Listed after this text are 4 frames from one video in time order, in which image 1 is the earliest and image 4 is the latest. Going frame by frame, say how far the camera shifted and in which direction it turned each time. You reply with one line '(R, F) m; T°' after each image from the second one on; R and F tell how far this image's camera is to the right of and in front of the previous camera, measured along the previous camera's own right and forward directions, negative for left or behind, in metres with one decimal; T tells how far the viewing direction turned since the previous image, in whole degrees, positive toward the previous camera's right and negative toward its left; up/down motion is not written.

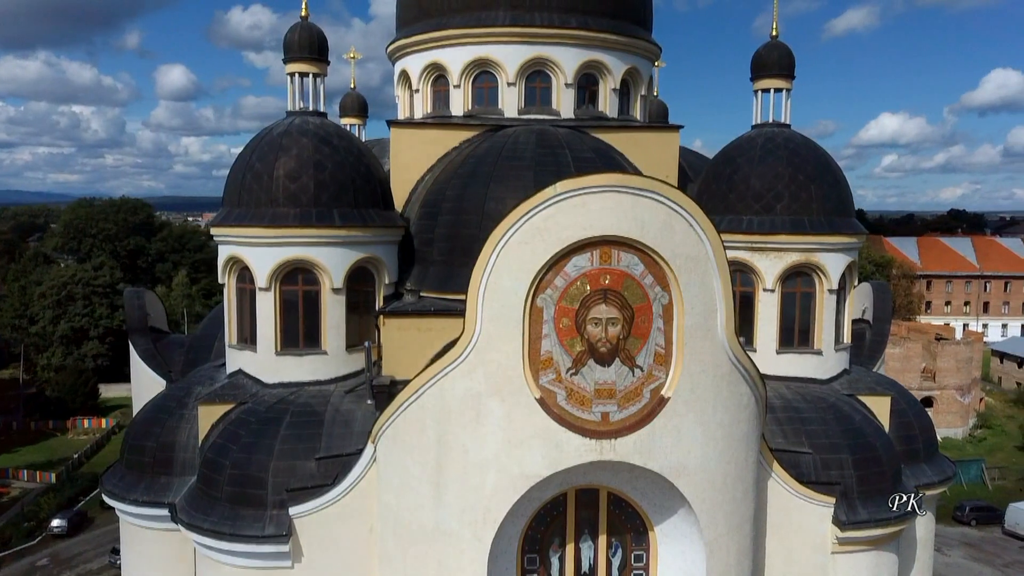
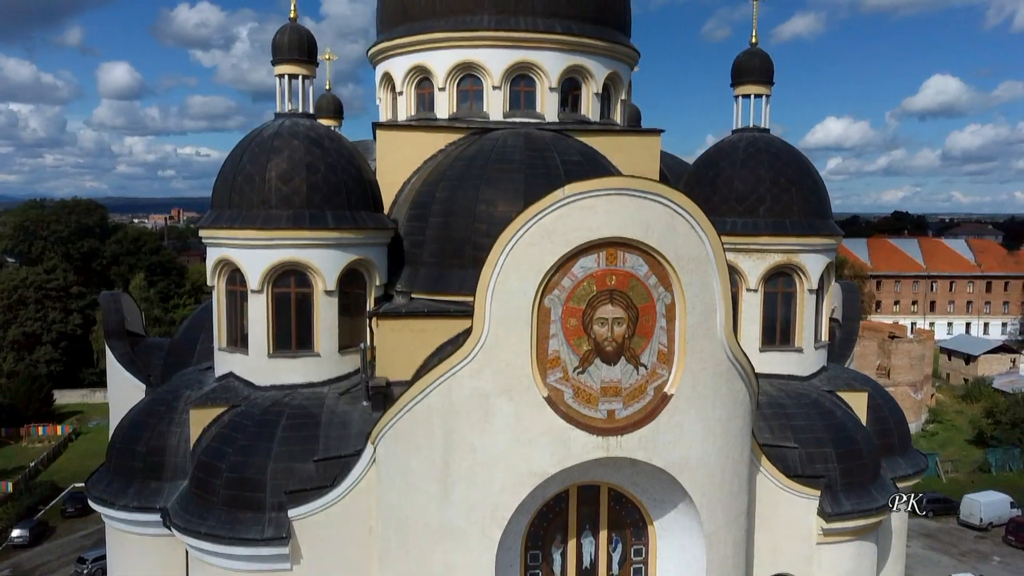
(-0.6, -0.2) m; +3°
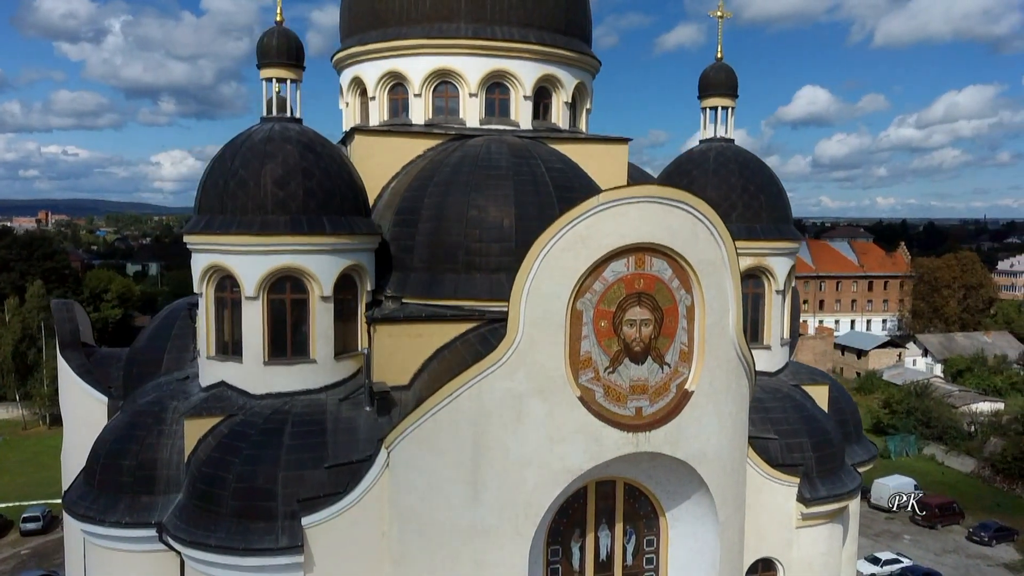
(-1.6, -0.2) m; +7°
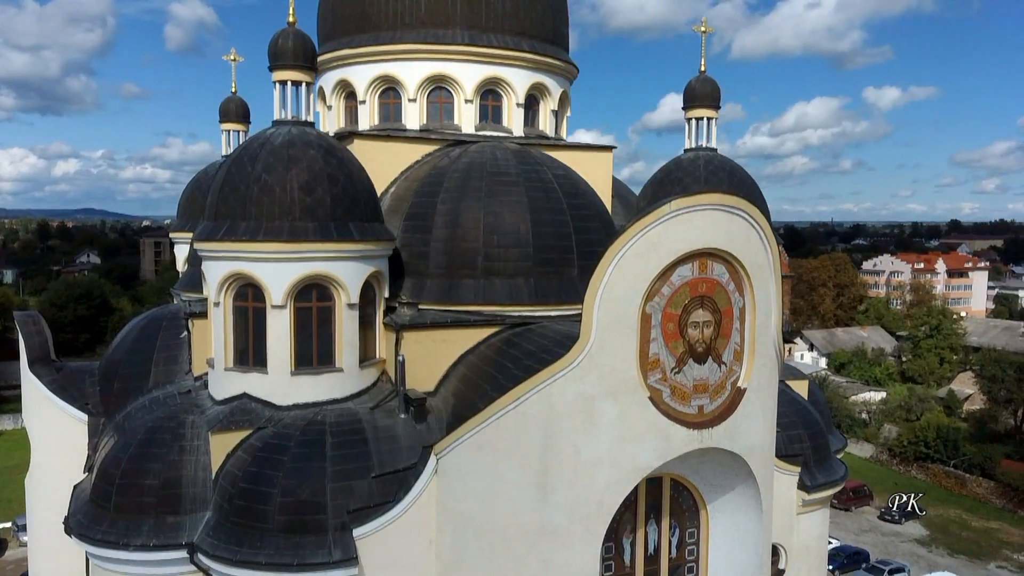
(-2.3, -0.1) m; +8°
